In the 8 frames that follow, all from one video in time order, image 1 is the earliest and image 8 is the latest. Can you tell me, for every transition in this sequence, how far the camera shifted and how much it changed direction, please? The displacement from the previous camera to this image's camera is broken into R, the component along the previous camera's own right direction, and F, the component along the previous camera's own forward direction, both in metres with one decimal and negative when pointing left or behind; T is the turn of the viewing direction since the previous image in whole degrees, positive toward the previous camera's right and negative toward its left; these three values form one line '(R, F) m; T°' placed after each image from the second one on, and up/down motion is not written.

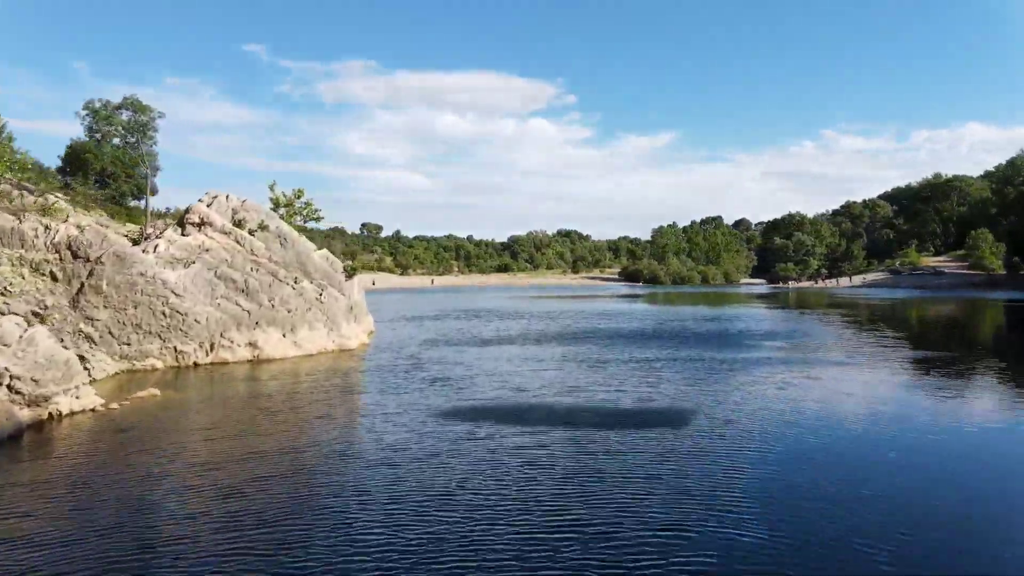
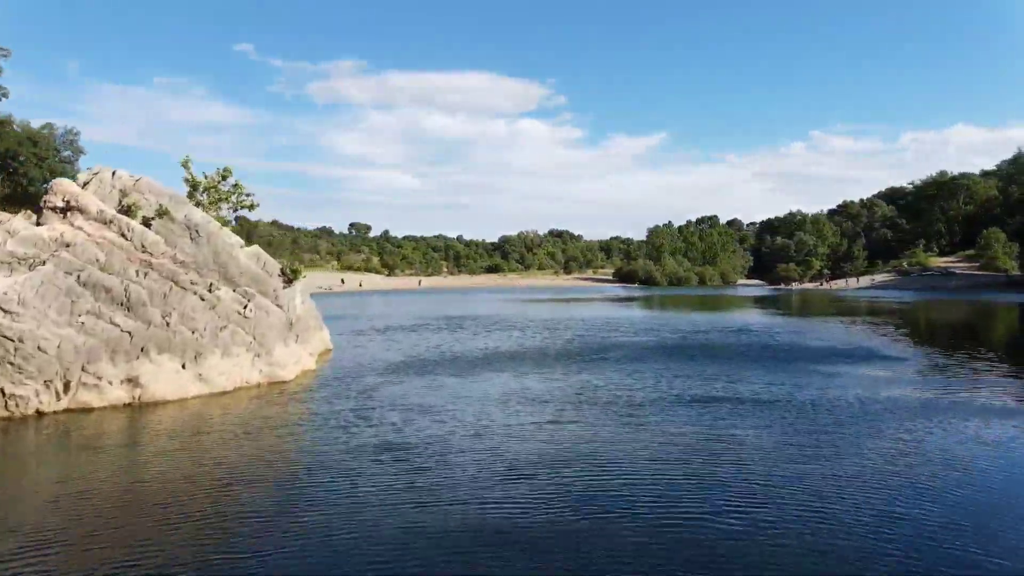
(-0.1, +6.1) m; +1°
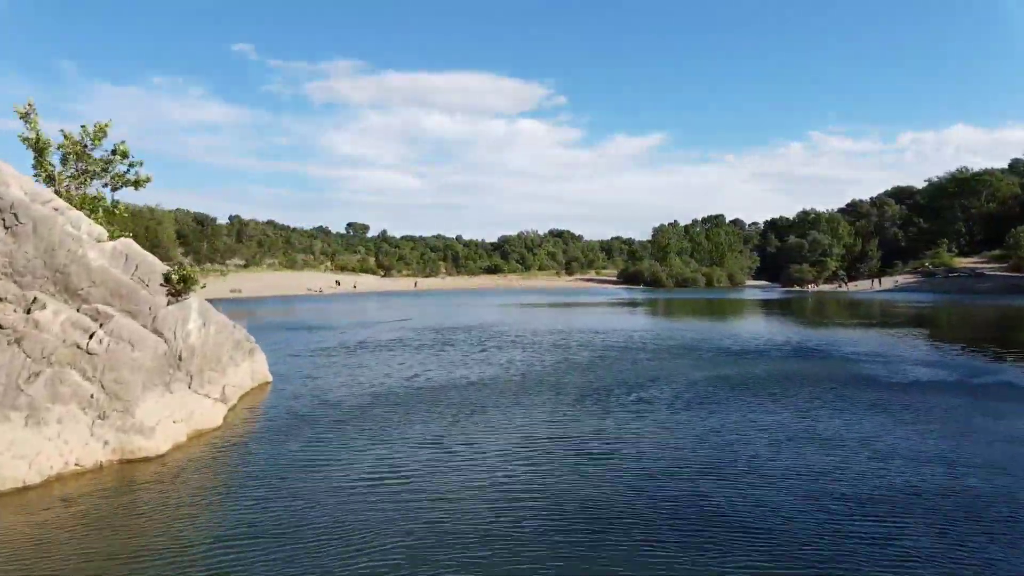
(-0.1, +6.6) m; 0°
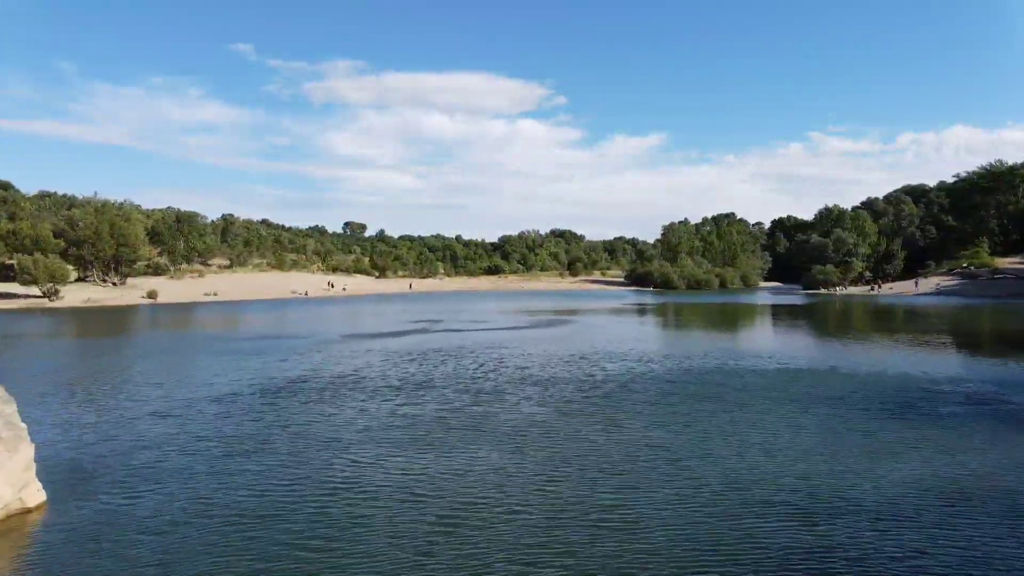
(-0.3, +9.4) m; 0°
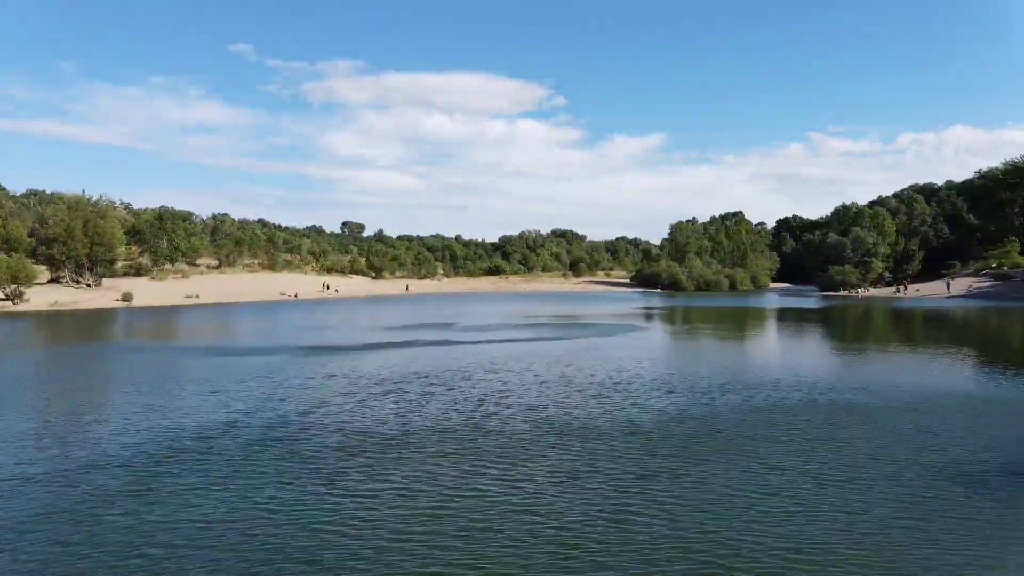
(-0.3, +6.3) m; 0°
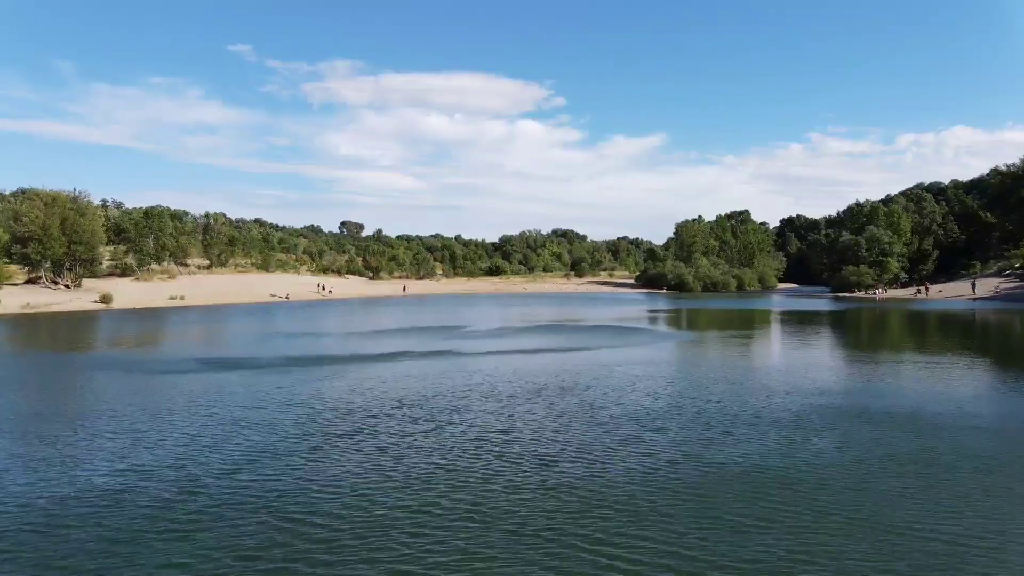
(-0.2, +4.6) m; 0°
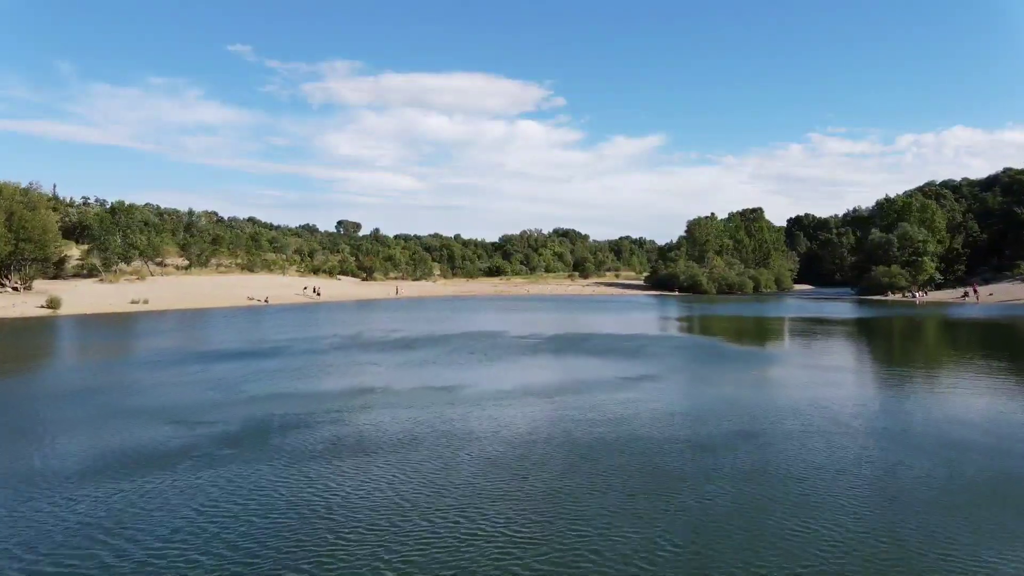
(-0.3, +9.2) m; 0°
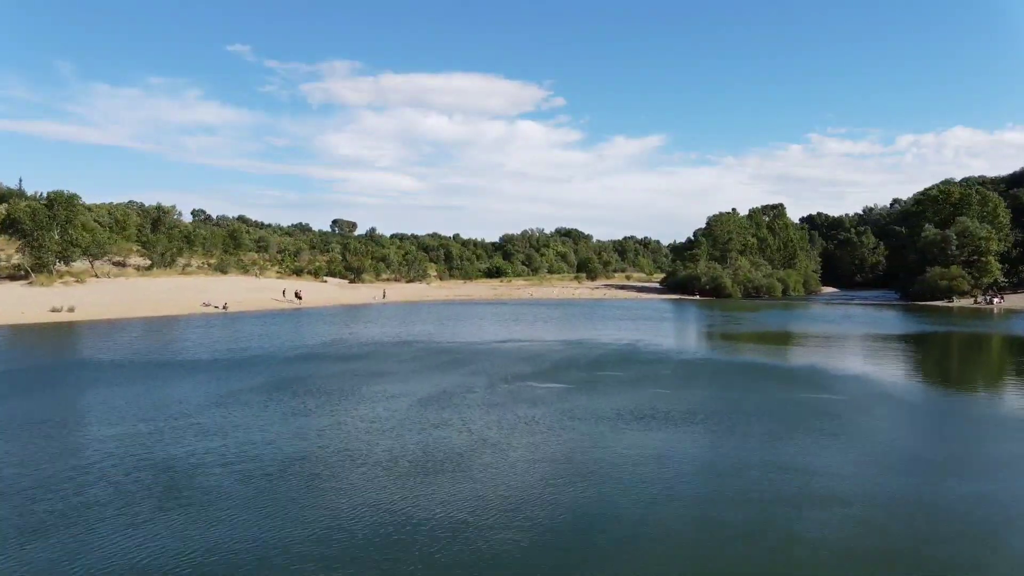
(-0.3, +13.7) m; 0°
